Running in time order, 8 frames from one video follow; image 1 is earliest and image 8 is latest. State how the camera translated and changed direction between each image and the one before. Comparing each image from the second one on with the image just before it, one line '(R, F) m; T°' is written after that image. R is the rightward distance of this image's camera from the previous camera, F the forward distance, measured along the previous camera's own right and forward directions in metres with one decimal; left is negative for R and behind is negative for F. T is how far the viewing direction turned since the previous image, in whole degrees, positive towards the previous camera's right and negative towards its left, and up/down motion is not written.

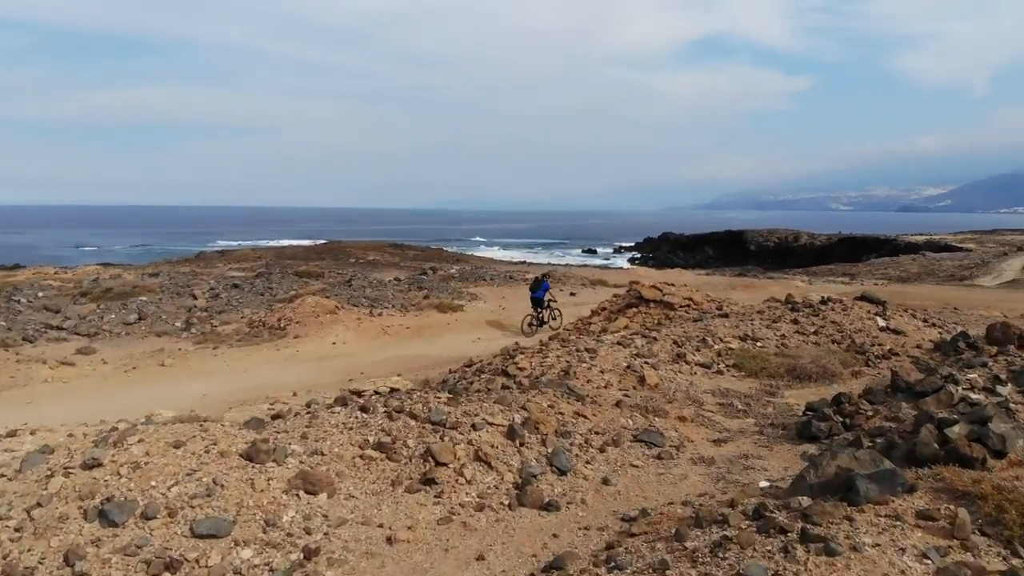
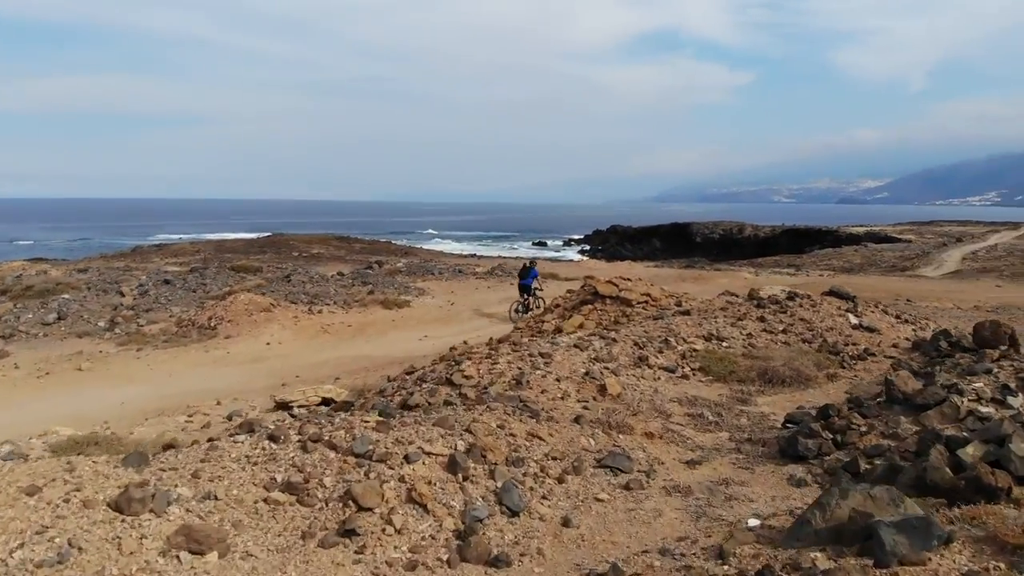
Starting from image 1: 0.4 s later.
(0.0, +0.8) m; +3°
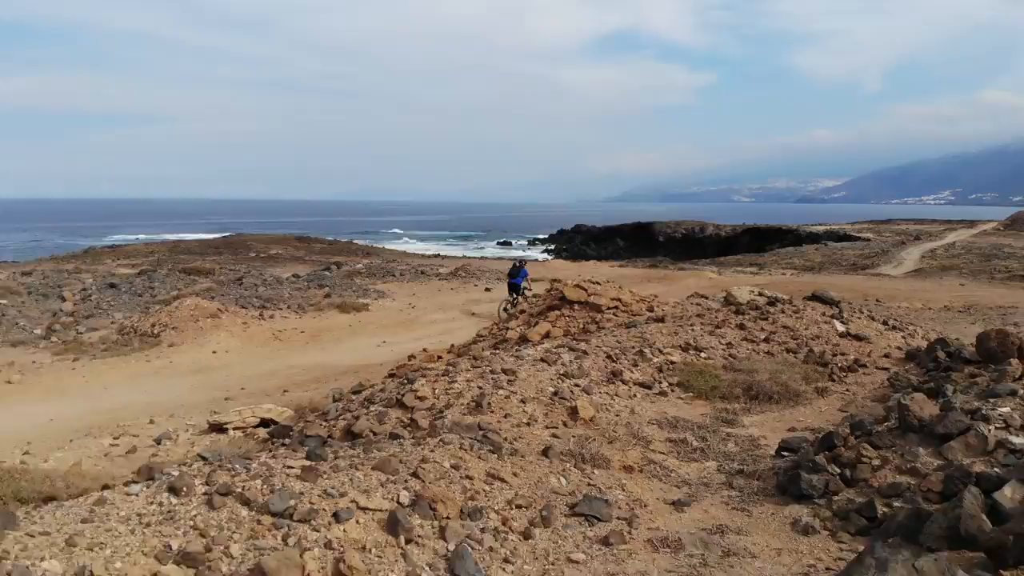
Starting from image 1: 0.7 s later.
(0.0, +0.7) m; +2°
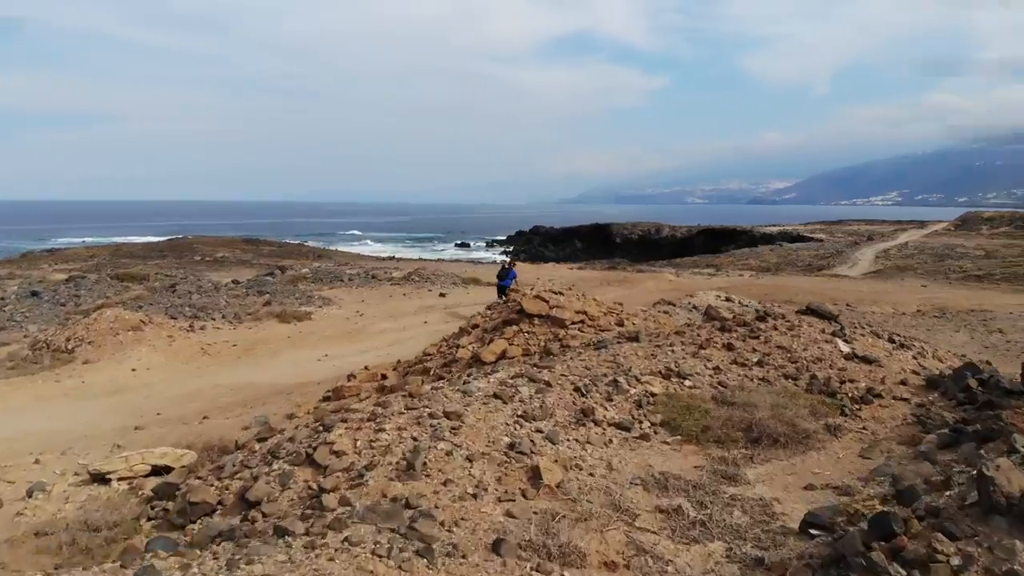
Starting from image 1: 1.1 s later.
(+0.1, +1.3) m; +3°
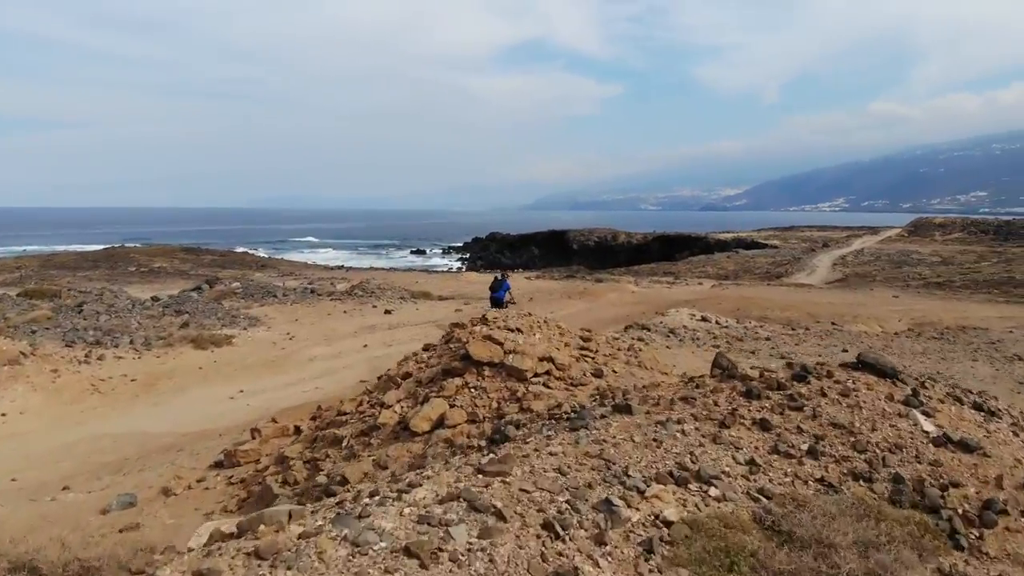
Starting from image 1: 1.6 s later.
(+0.1, +2.2) m; +3°
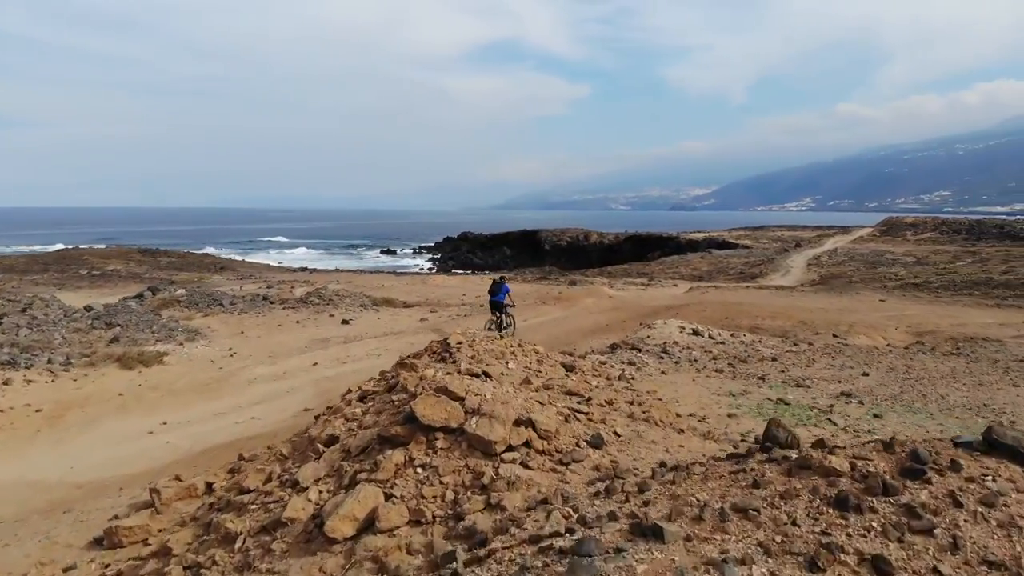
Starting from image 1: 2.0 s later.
(0.0, +1.8) m; +2°
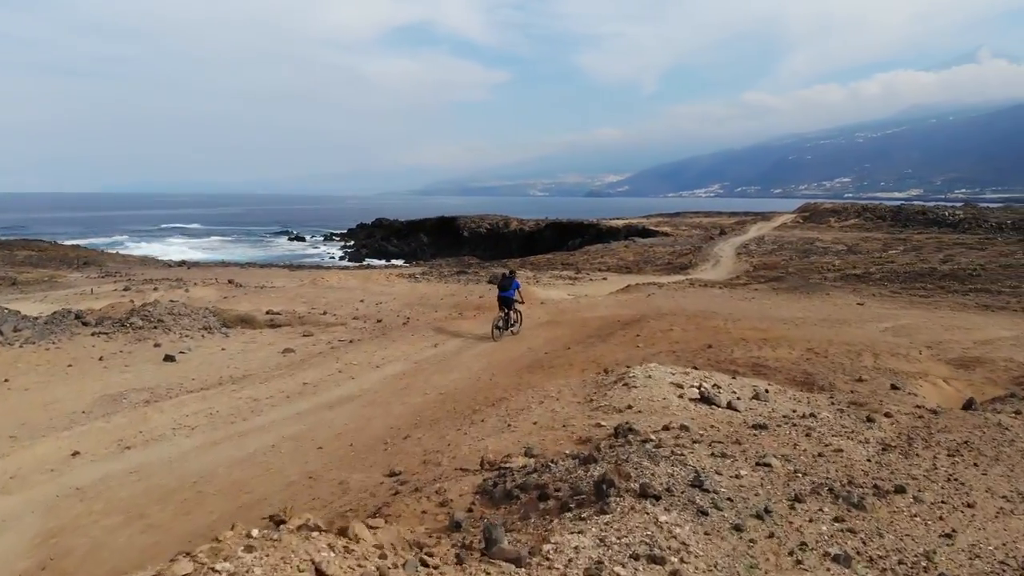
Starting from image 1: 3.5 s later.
(+0.3, +5.6) m; +6°
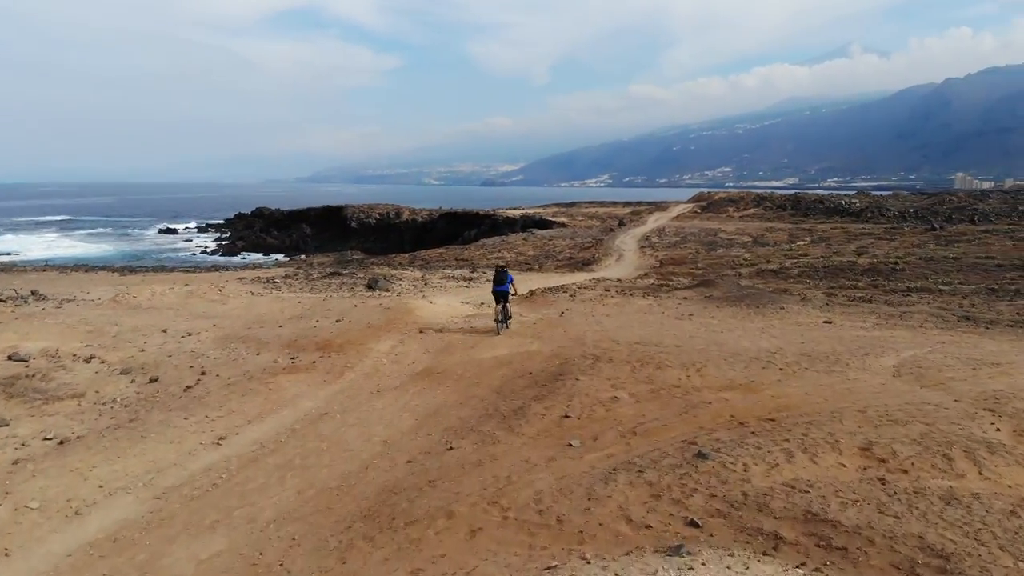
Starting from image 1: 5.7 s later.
(+0.6, +6.1) m; +7°
